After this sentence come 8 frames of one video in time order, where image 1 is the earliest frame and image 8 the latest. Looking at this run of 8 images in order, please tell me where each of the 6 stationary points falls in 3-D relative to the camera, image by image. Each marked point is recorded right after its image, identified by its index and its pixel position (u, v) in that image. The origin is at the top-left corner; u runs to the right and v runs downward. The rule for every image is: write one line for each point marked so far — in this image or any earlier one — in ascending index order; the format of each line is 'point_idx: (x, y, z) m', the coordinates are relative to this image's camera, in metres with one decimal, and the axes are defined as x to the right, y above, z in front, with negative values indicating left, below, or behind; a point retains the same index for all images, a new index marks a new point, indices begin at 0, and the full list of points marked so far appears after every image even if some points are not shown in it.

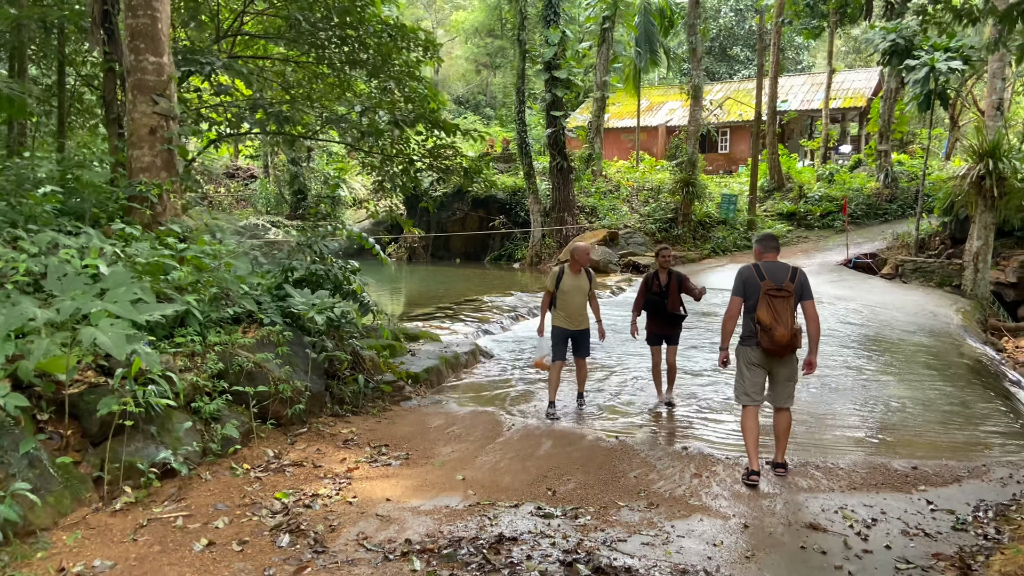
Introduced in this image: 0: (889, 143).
0: (+9.0, +3.4, +19.3) m
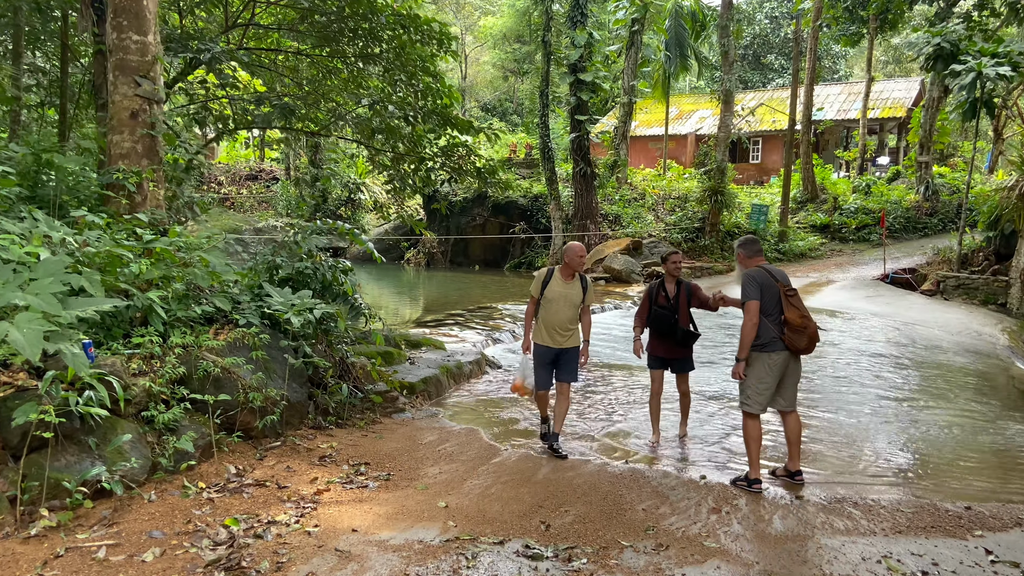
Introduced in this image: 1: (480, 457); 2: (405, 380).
0: (+9.5, +3.0, +18.5) m
1: (-0.2, -1.0, +4.7) m
2: (-0.8, -0.7, +6.0) m
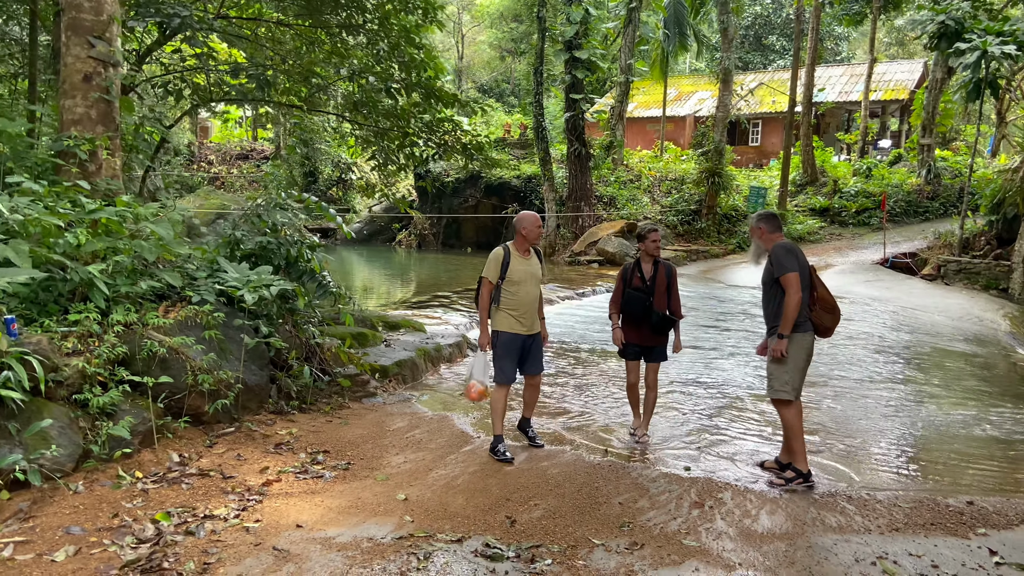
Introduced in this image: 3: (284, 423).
0: (+9.4, +3.3, +18.2) m
1: (-0.3, -0.8, +4.4) m
2: (-0.9, -0.5, +5.7) m
3: (-1.2, -0.7, +4.4) m
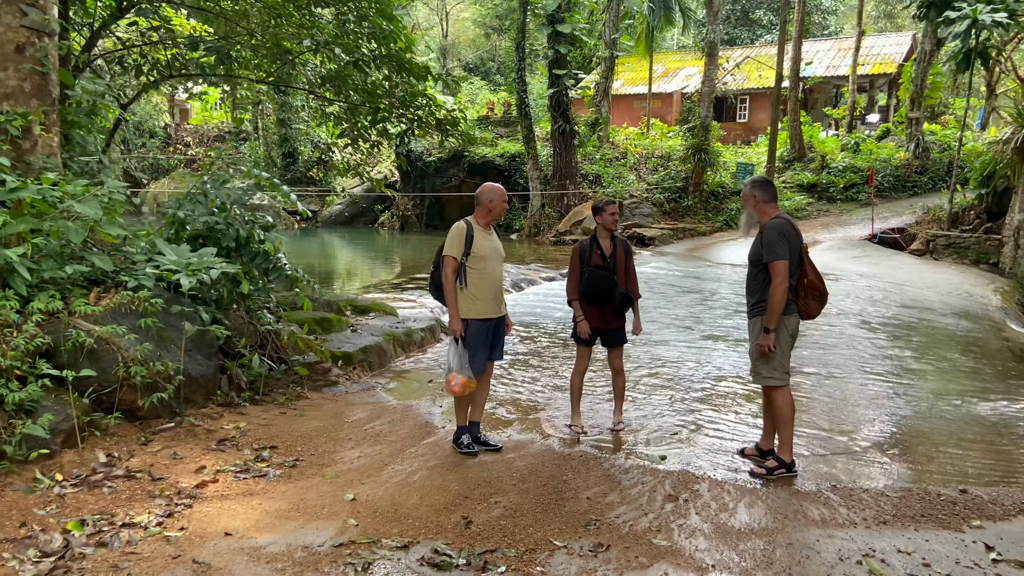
0: (+9.0, +3.9, +17.9) m
1: (-0.5, -0.8, +4.1) m
2: (-1.1, -0.4, +5.4) m
3: (-1.4, -0.7, +4.1) m
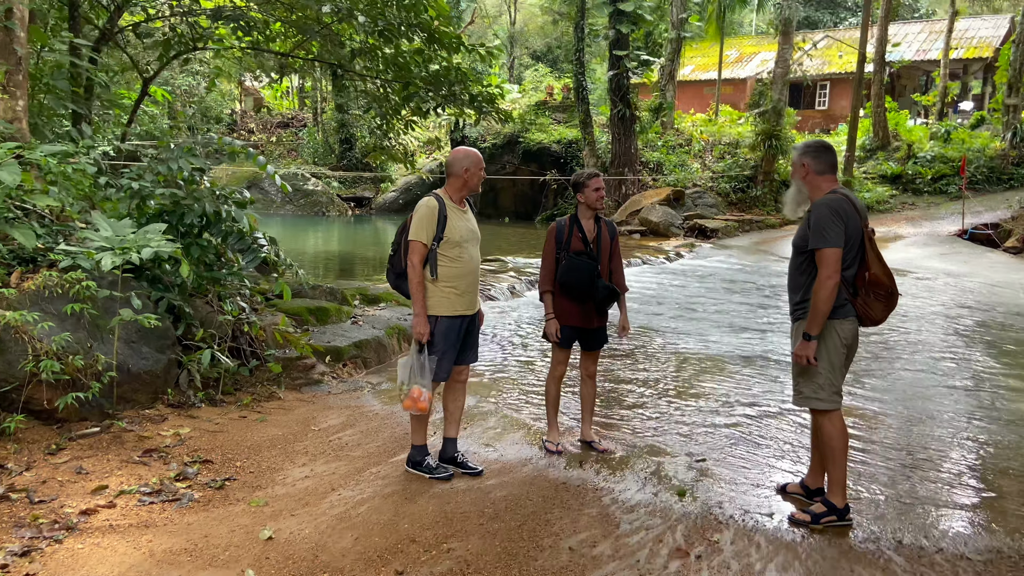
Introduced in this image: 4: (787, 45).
0: (+10.2, +3.8, +16.3) m
1: (-0.6, -0.7, +3.5) m
2: (-1.1, -0.3, +4.8) m
3: (-1.5, -0.6, +3.6) m
4: (+5.2, +4.6, +15.4) m
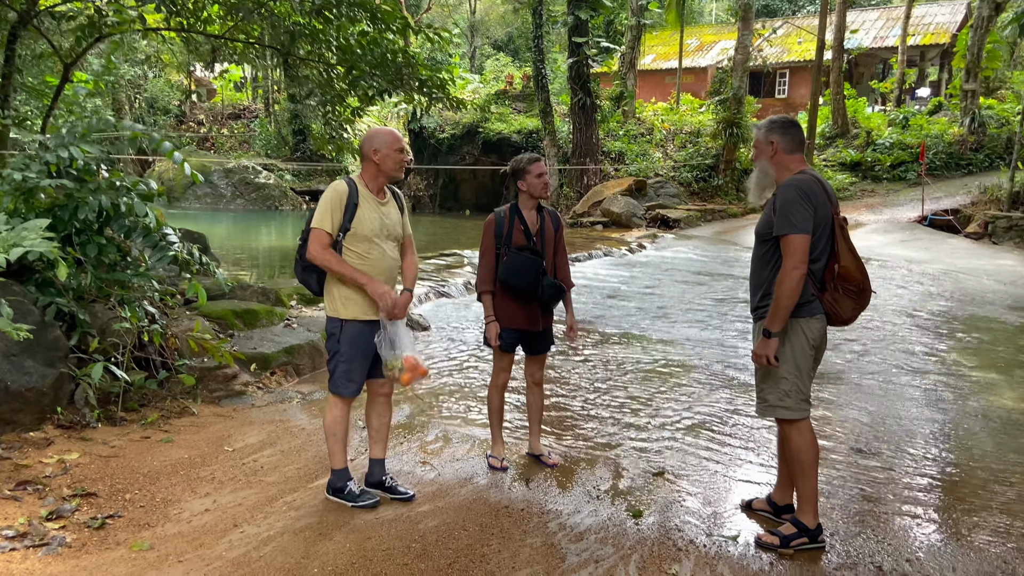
0: (+9.3, +4.1, +16.3) m
1: (-0.8, -0.7, +3.1) m
2: (-1.4, -0.3, +4.4) m
3: (-1.7, -0.6, +3.1) m
4: (+4.4, +4.8, +15.2) m
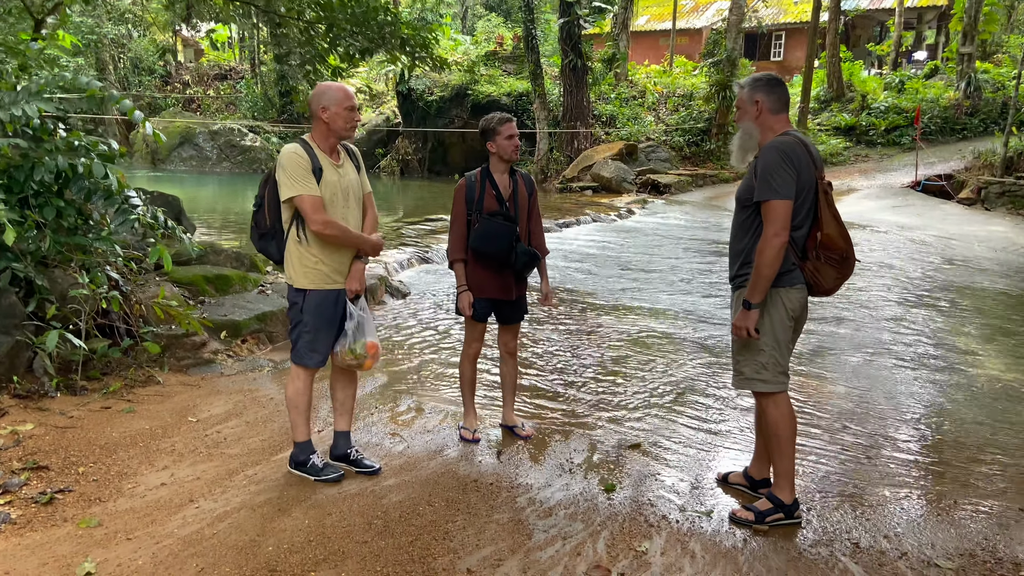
0: (+9.1, +4.8, +16.1) m
1: (-0.9, -0.6, +3.0) m
2: (-1.5, -0.2, +4.2) m
3: (-1.8, -0.5, +3.0) m
4: (+4.2, +5.4, +14.9) m
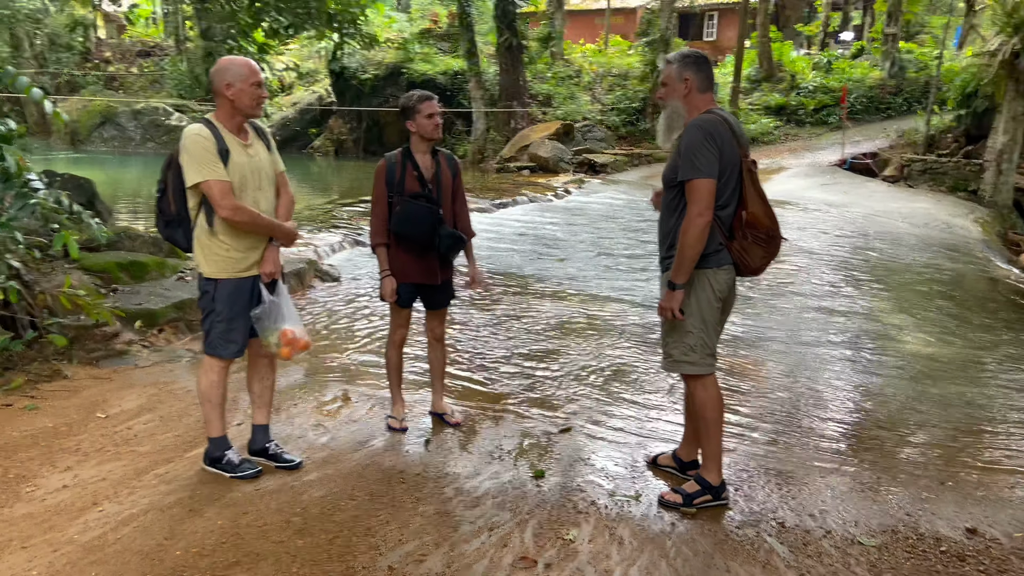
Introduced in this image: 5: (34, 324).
0: (+7.8, +5.3, +16.5) m
1: (-1.2, -0.5, +2.8) m
2: (-1.8, -0.1, +4.0) m
3: (-2.1, -0.4, +2.8) m
4: (+3.0, +5.8, +14.9) m
5: (-2.1, -0.2, +3.5) m
